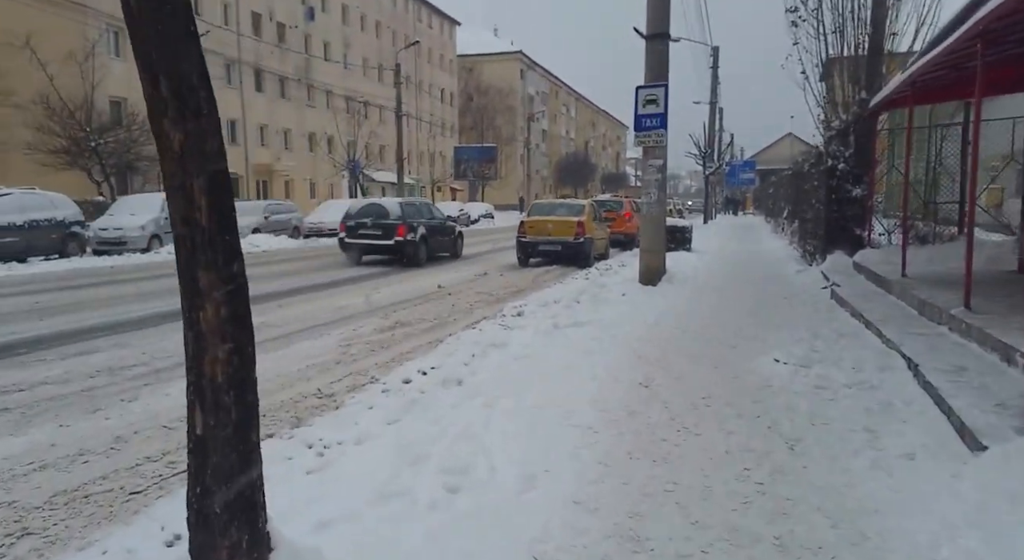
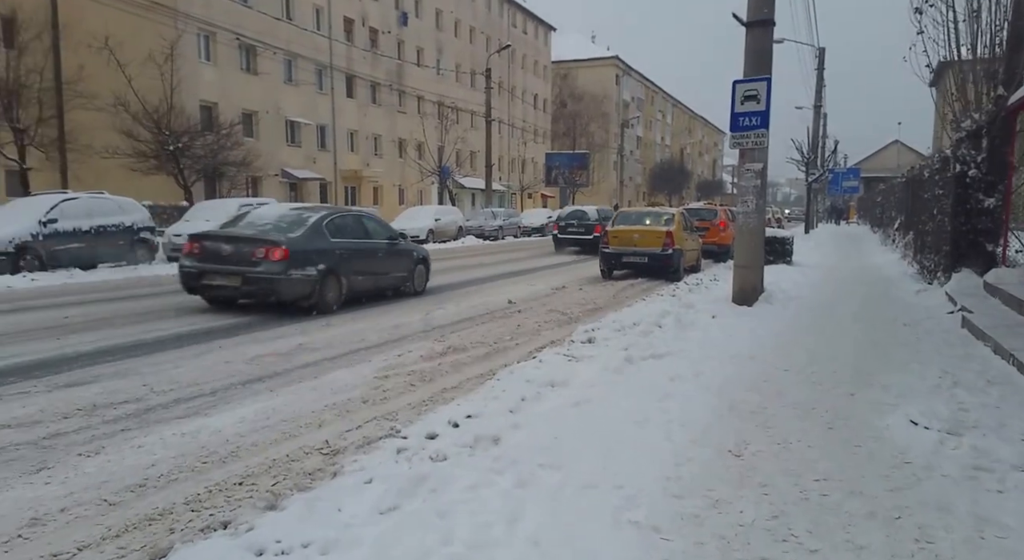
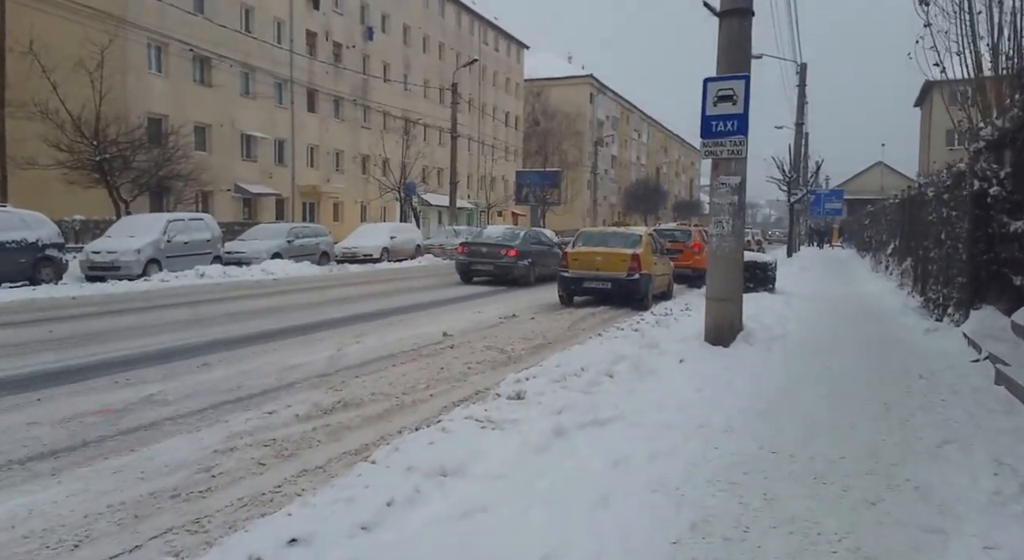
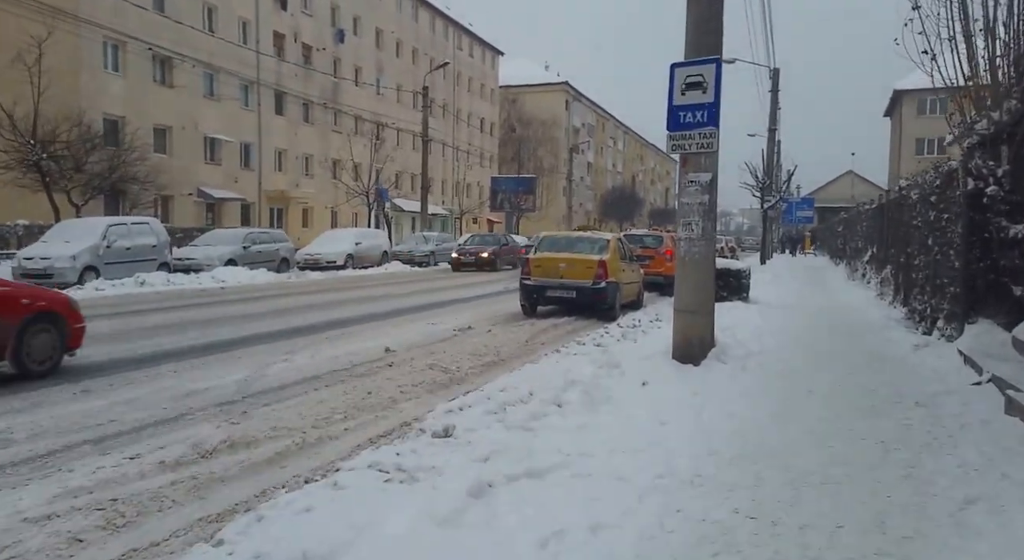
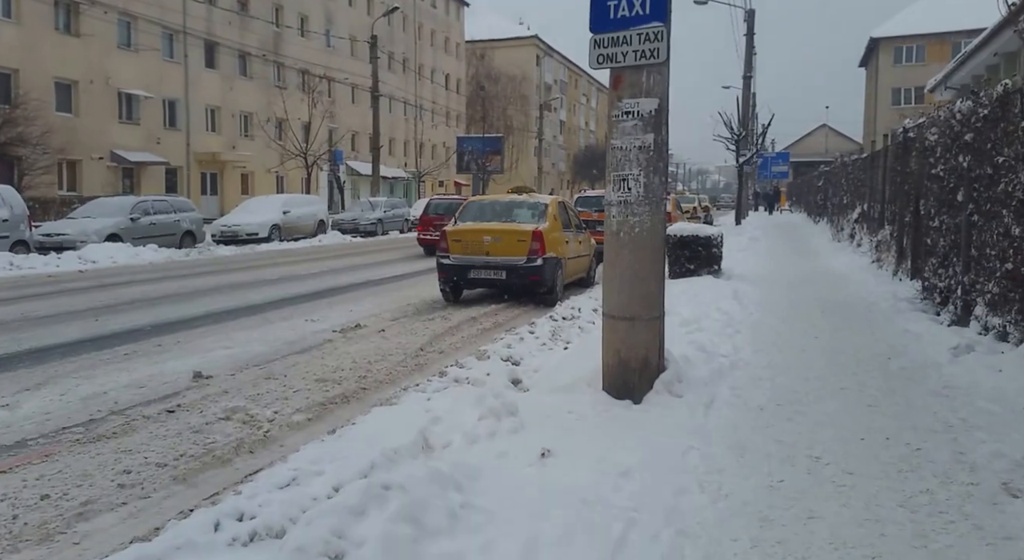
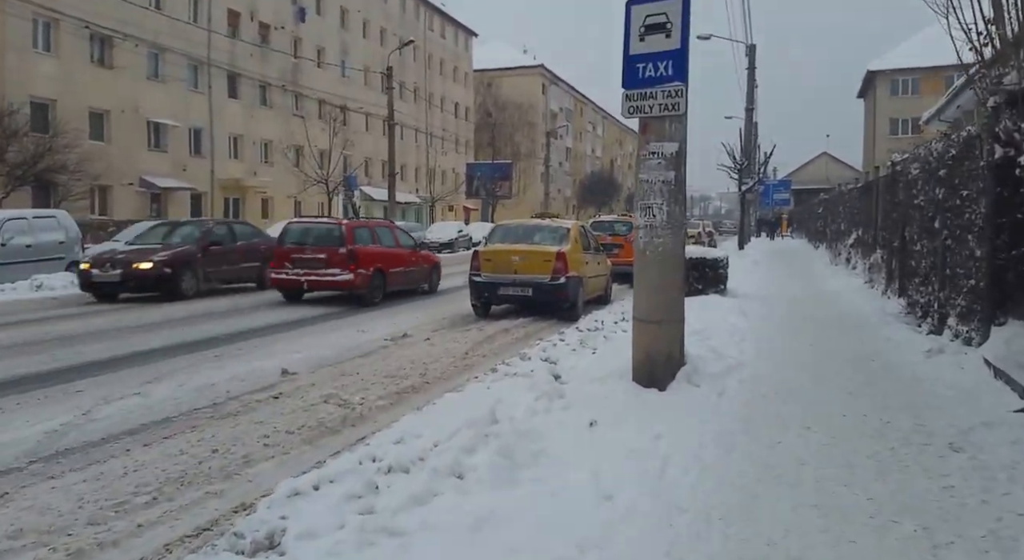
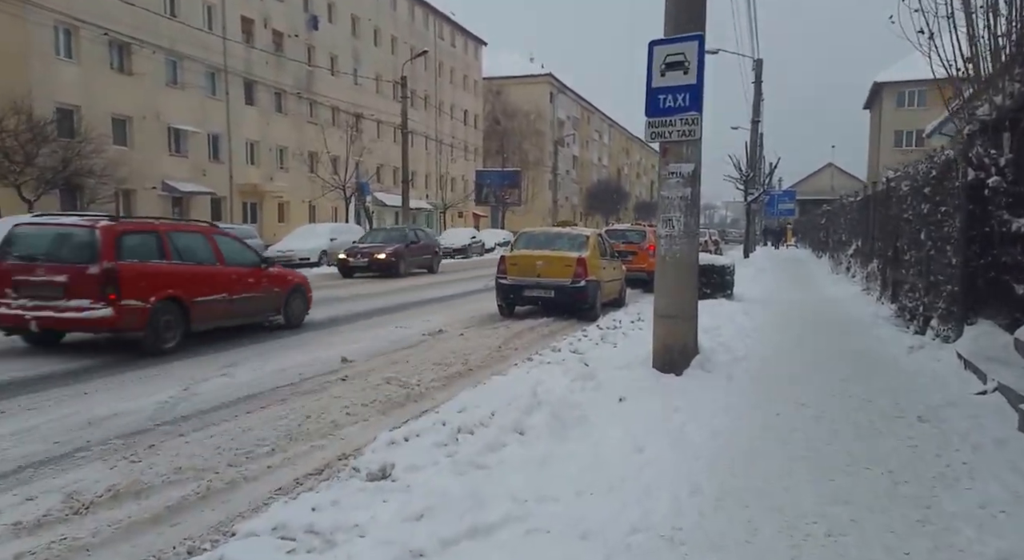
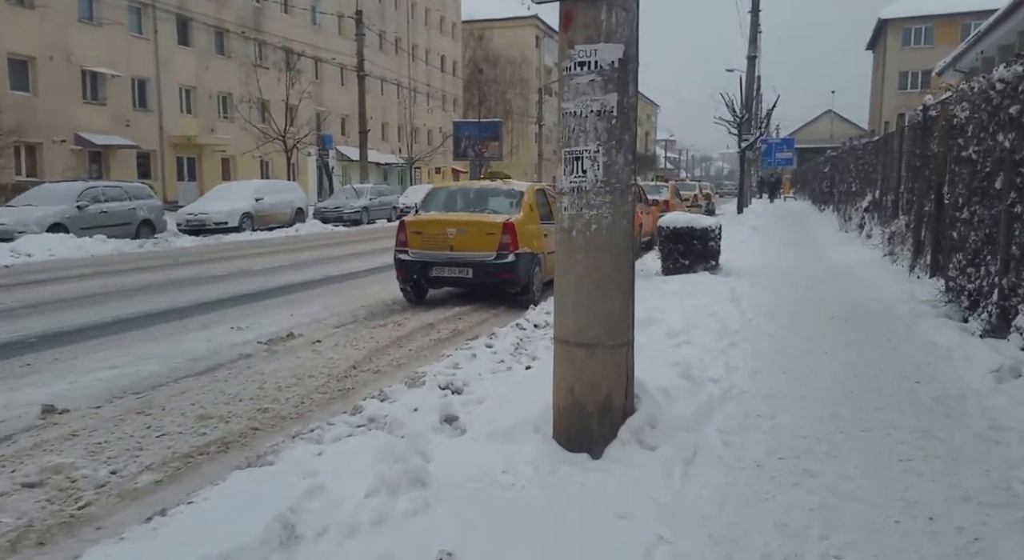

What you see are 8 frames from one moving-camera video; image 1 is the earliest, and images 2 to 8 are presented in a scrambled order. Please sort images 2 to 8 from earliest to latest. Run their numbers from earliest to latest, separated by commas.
2, 3, 4, 7, 6, 5, 8
